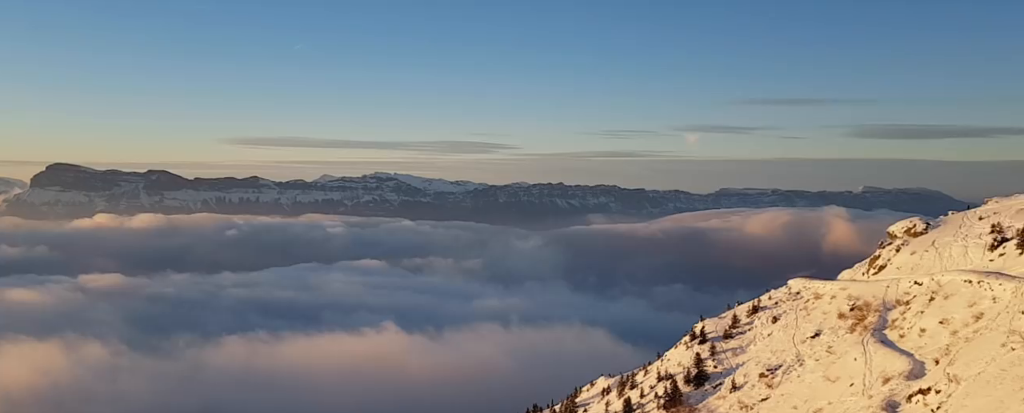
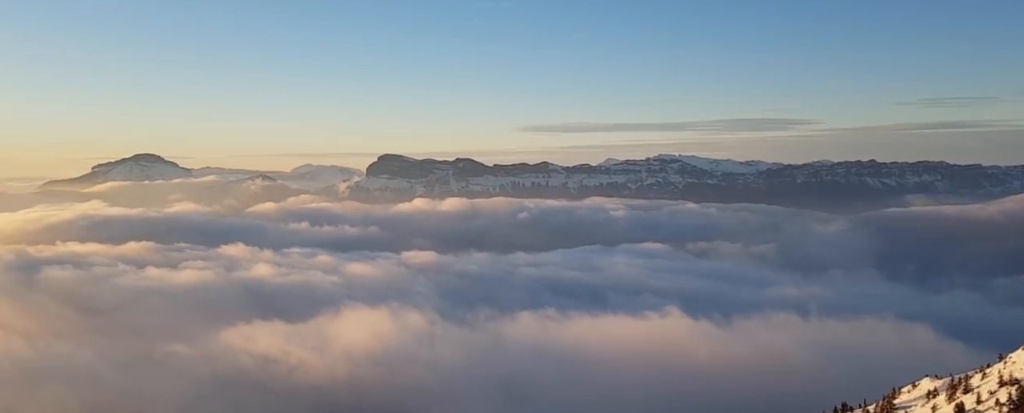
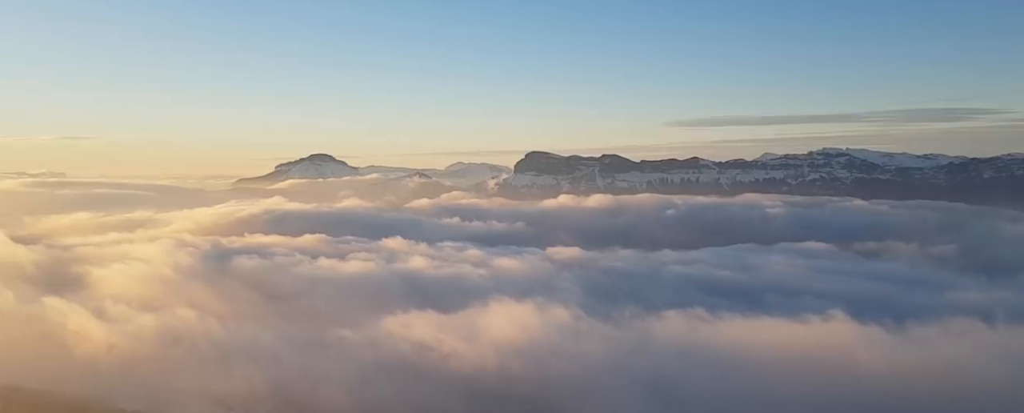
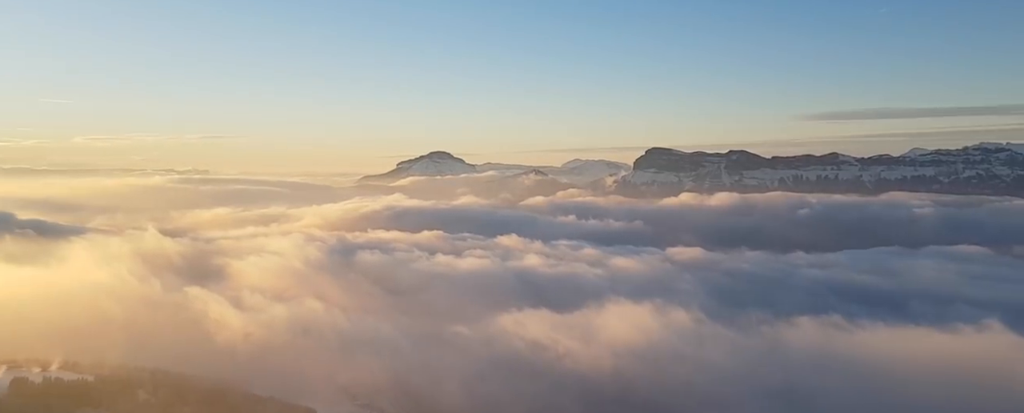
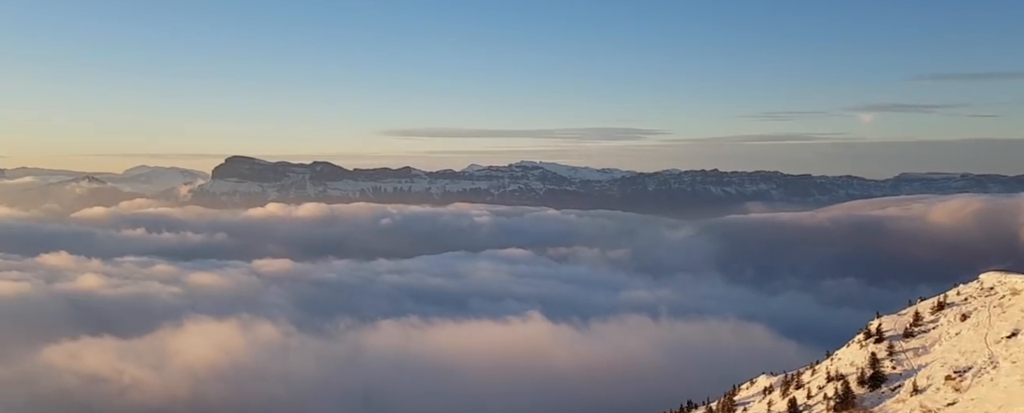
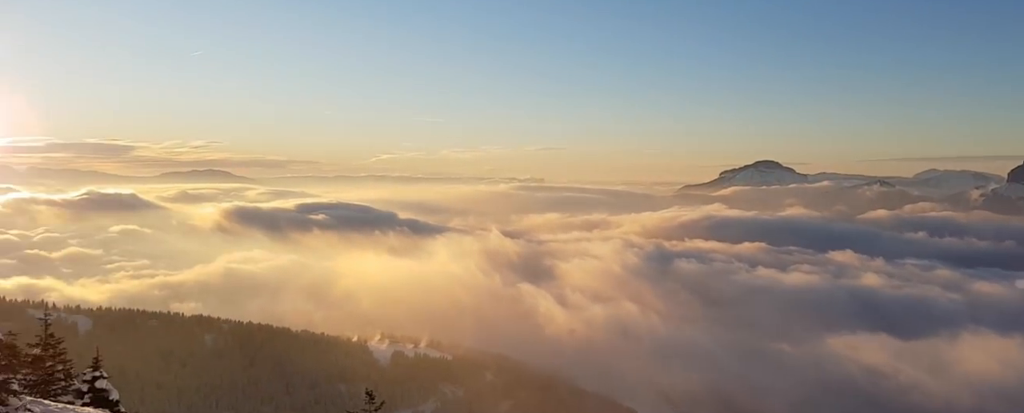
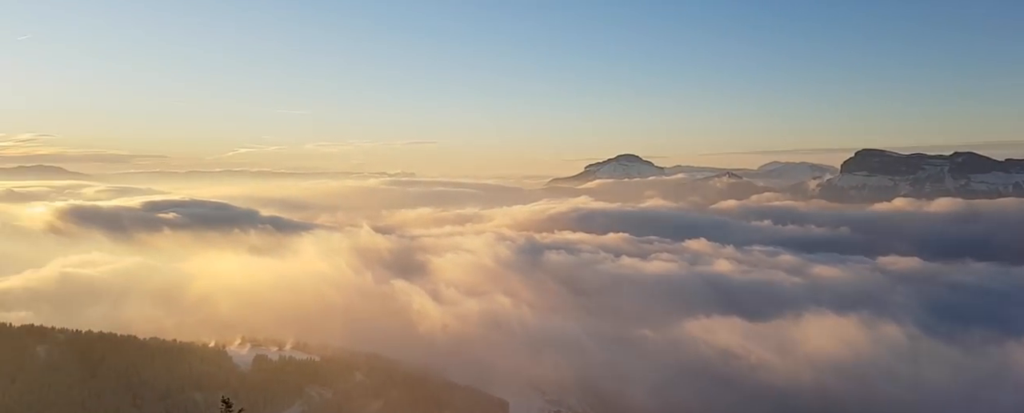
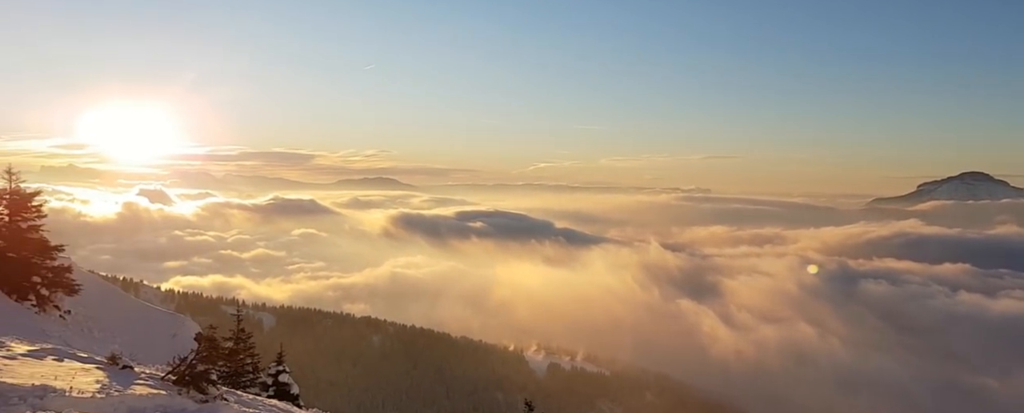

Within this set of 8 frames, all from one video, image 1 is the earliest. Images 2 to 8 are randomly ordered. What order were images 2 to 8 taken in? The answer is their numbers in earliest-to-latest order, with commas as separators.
5, 2, 3, 4, 7, 6, 8
